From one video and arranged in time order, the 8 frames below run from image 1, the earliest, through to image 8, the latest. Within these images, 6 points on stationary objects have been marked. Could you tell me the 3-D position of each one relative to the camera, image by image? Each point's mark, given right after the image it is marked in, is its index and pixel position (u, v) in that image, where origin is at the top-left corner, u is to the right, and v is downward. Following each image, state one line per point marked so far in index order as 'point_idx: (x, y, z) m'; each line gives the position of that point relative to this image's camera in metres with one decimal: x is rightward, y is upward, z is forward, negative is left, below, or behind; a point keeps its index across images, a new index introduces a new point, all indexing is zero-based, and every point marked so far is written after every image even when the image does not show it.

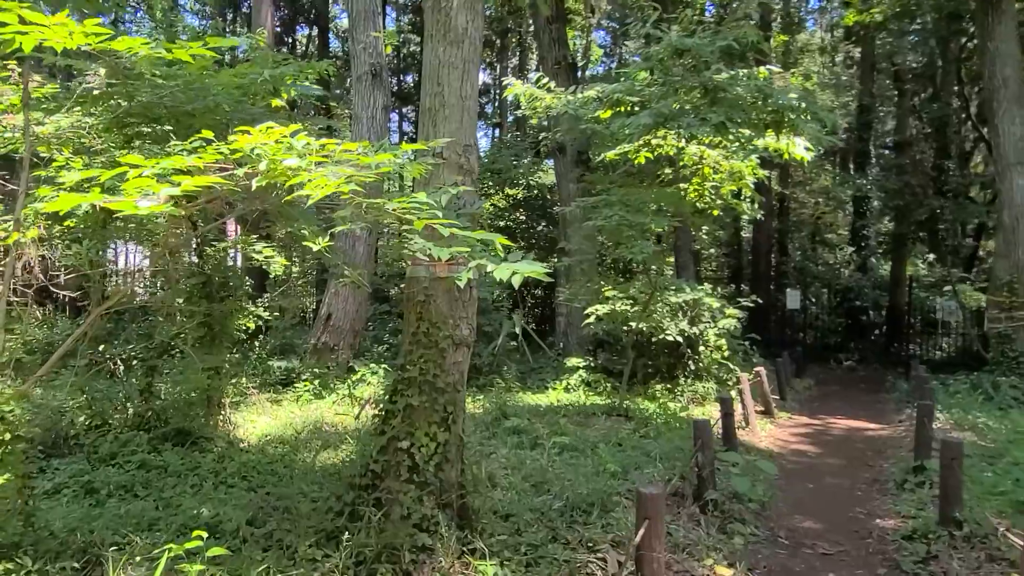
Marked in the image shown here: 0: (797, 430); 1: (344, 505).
0: (+3.6, -1.8, +9.2) m
1: (-0.9, -1.1, +3.9) m
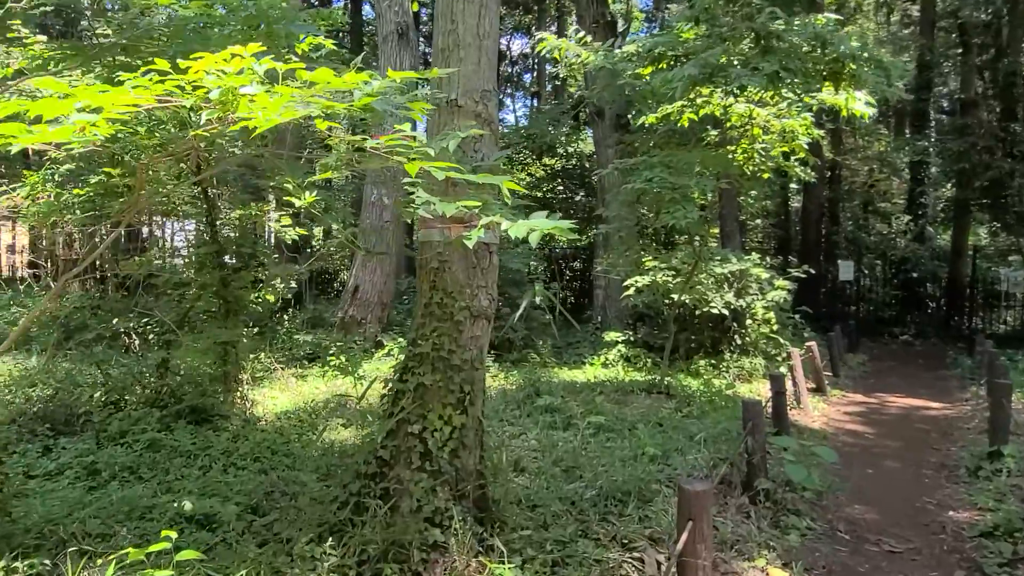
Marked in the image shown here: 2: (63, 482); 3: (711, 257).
0: (+4.0, -1.4, +8.6) m
1: (-0.8, -1.0, +3.5) m
2: (-2.6, -1.1, +4.3) m
3: (+2.6, +0.4, +9.6) m
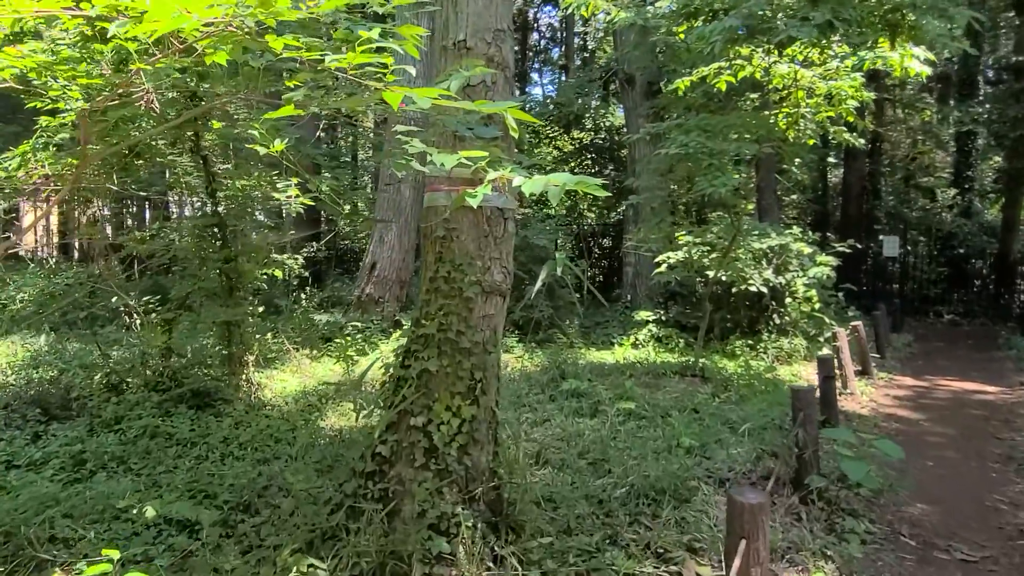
0: (+4.2, -1.1, +8.0) m
1: (-0.7, -0.9, +3.1) m
2: (-2.5, -1.0, +4.0) m
3: (+2.9, +0.7, +9.0) m
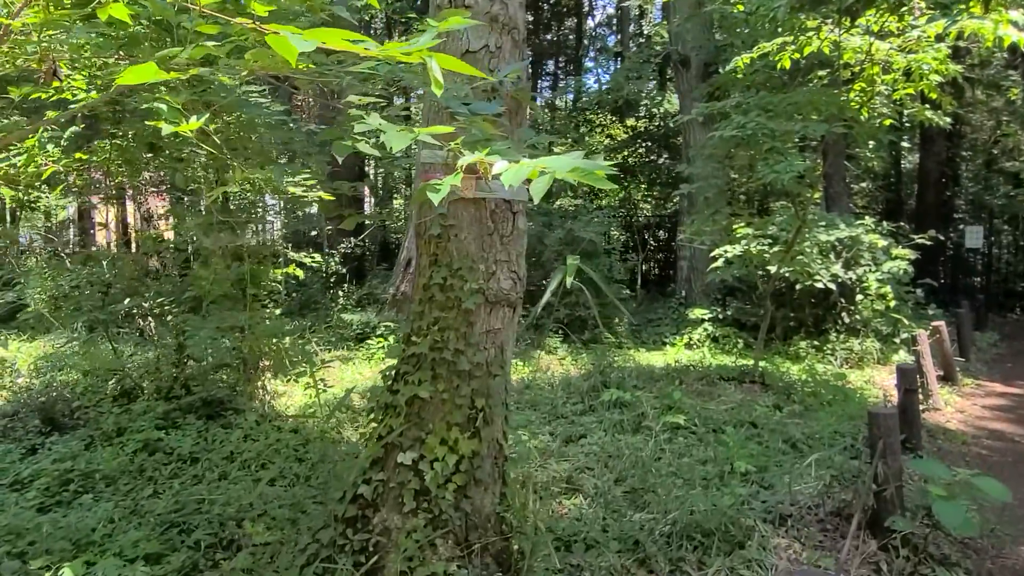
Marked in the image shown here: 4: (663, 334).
0: (+4.6, -1.1, +7.1) m
1: (-0.7, -0.9, +2.6) m
2: (-2.4, -1.0, +3.7) m
3: (+3.4, +0.7, +8.3) m
4: (+2.0, -0.6, +9.8) m
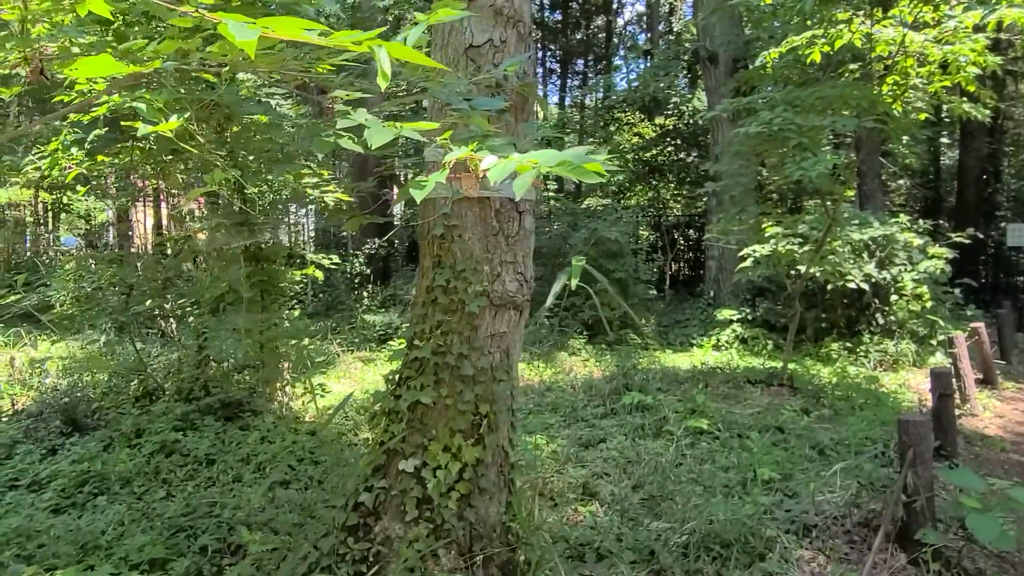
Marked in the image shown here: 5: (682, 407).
0: (+4.8, -1.1, +6.9) m
1: (-0.6, -0.9, +2.5) m
2: (-2.4, -1.0, +3.7) m
3: (+3.6, +0.7, +8.0) m
4: (+2.3, -0.6, +9.6) m
5: (+1.3, -0.9, +5.5) m
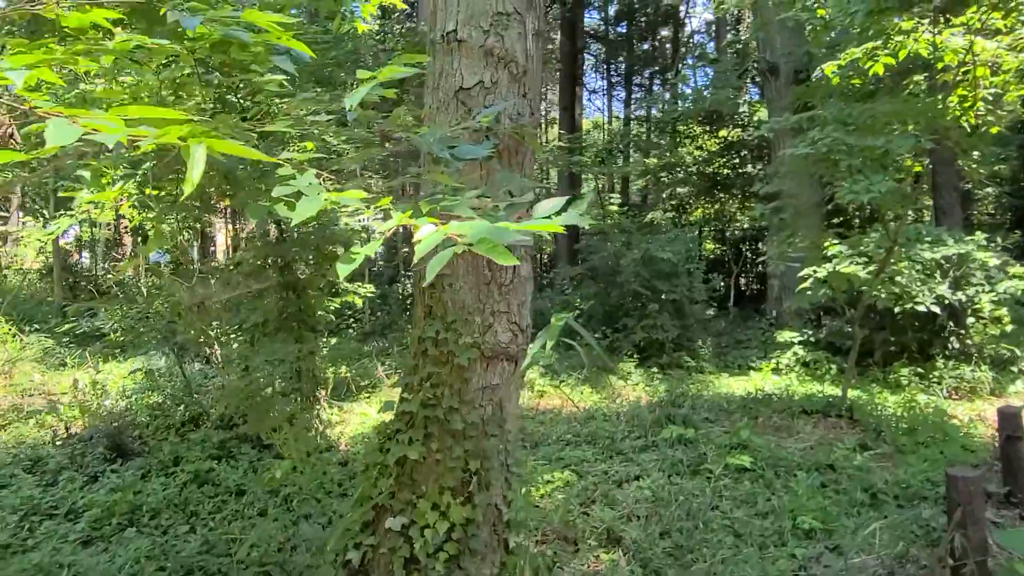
0: (+5.2, -1.3, +6.2) m
1: (-0.7, -1.1, +2.5) m
2: (-2.3, -1.2, +3.8) m
3: (+4.1, +0.5, +7.6) m
4: (+3.0, -0.9, +9.2) m
5: (+1.5, -1.1, +5.2) m
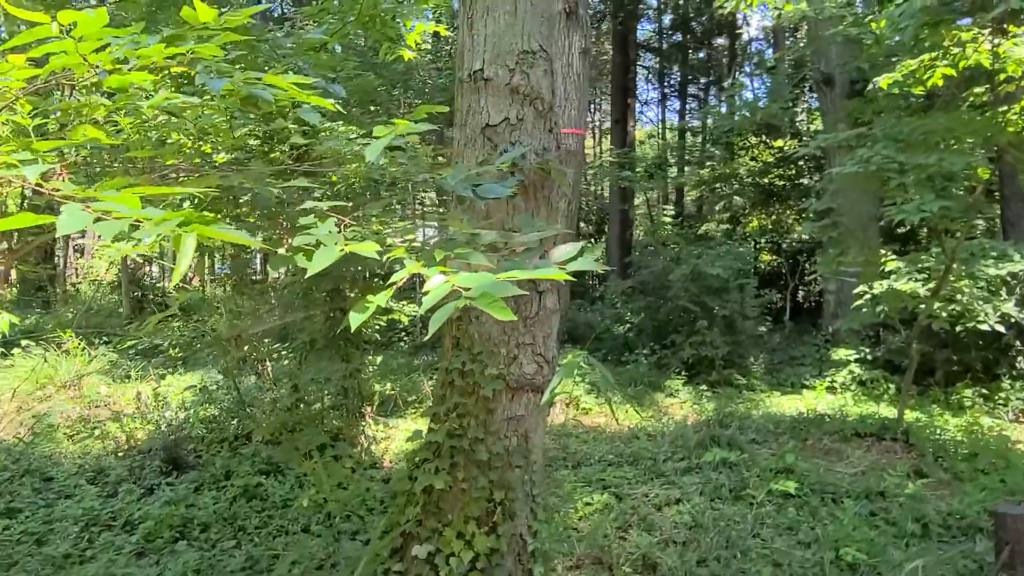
0: (+5.6, -1.5, +5.9) m
1: (-0.6, -1.2, +2.5) m
2: (-2.1, -1.4, +4.0) m
3: (+4.6, +0.3, +7.3) m
4: (+3.6, -1.1, +9.0) m
5: (+1.8, -1.2, +5.1) m
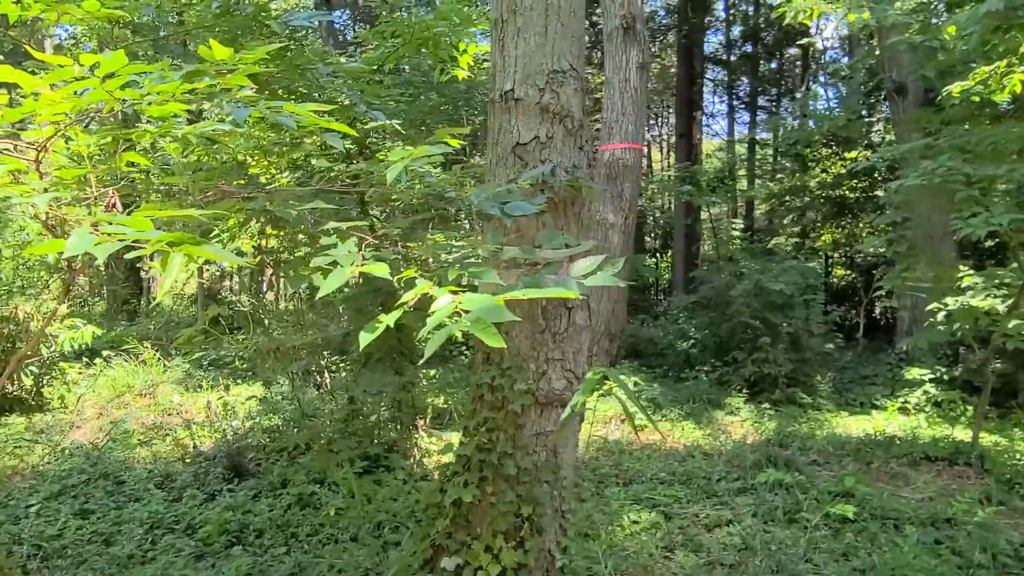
0: (+6.0, -1.6, +5.3) m
1: (-0.5, -1.2, +2.6) m
2: (-1.8, -1.4, +4.1) m
3: (+5.1, +0.2, +6.9) m
4: (+4.2, -1.3, +8.6) m
5: (+2.1, -1.3, +4.9) m
